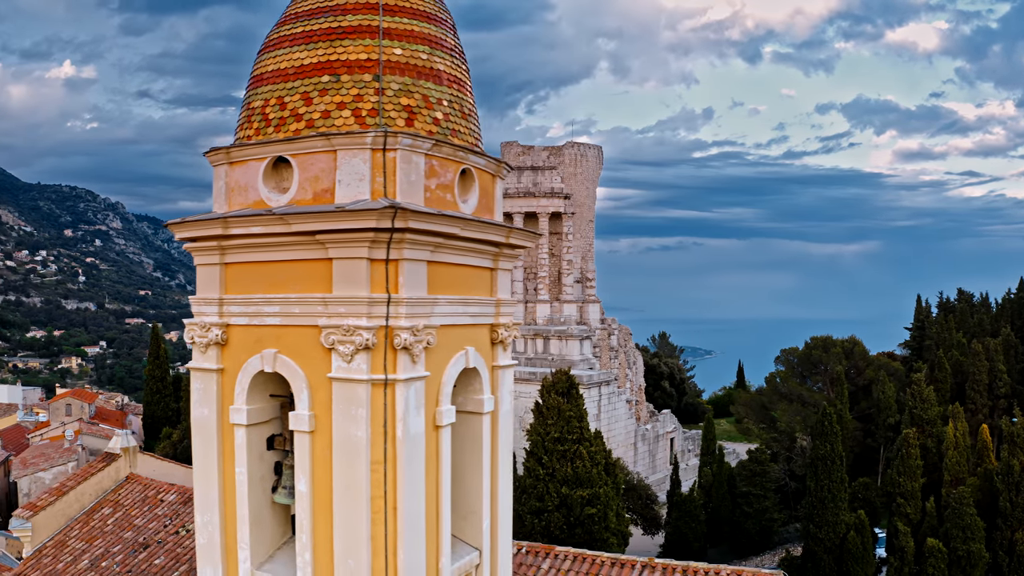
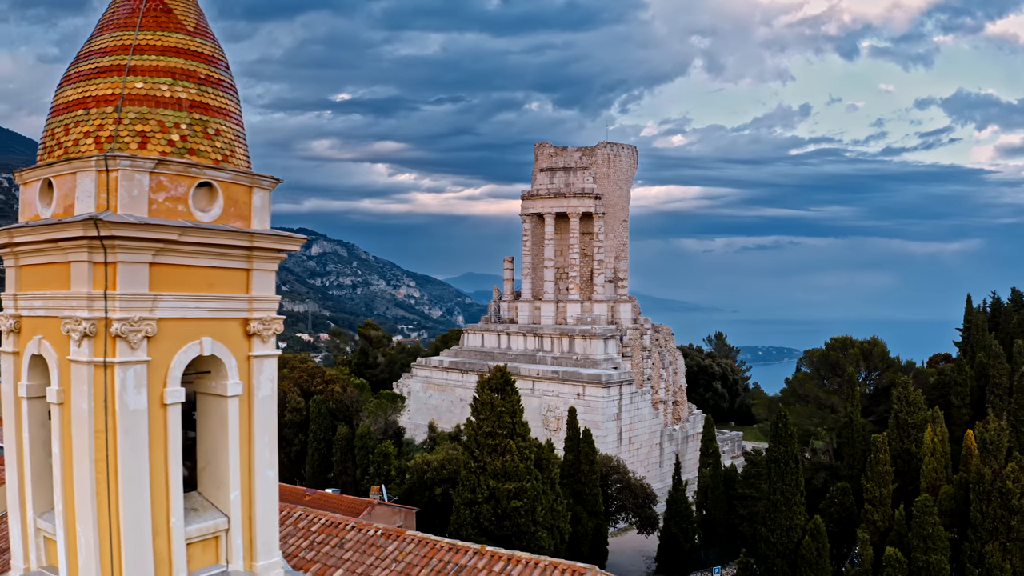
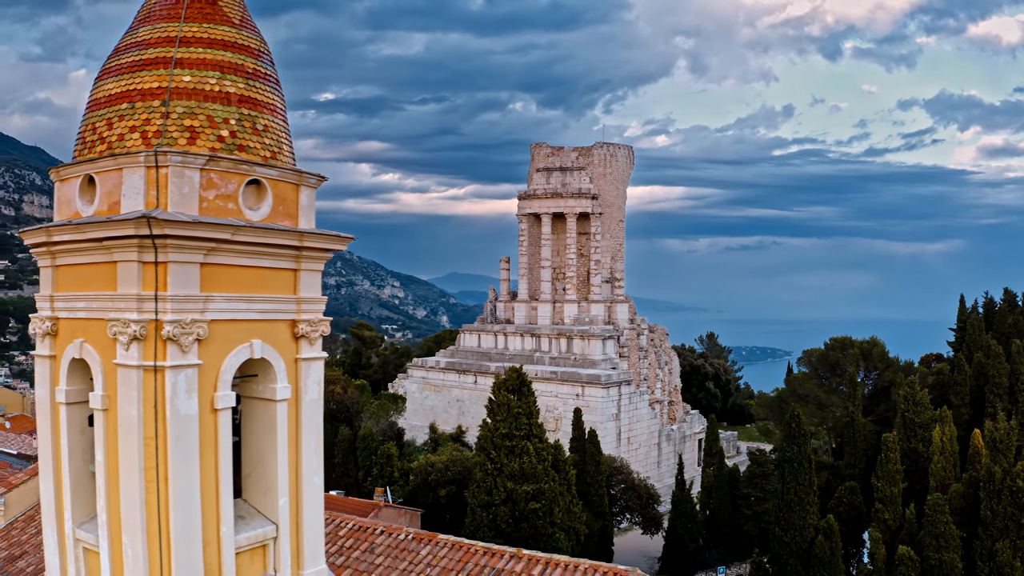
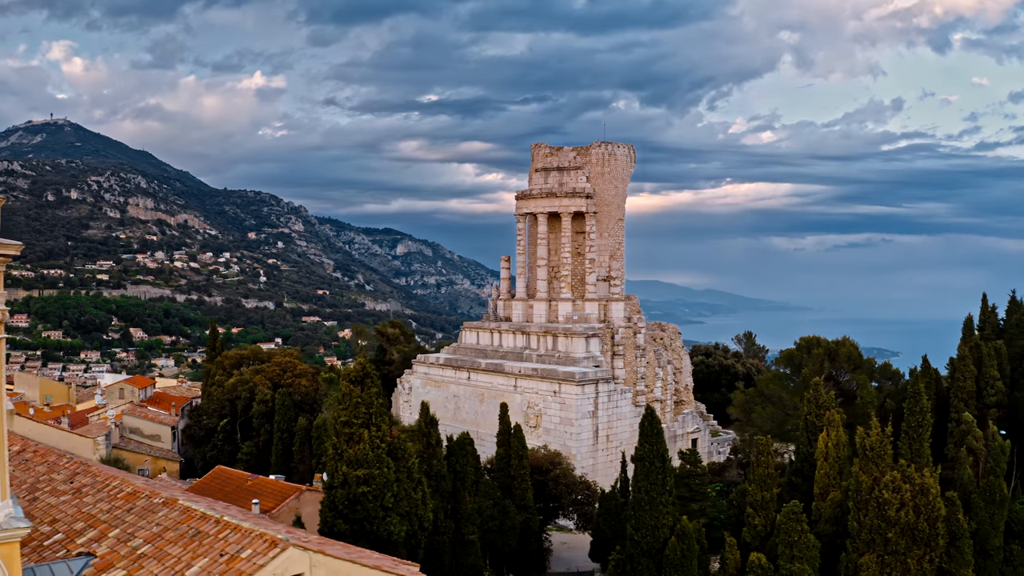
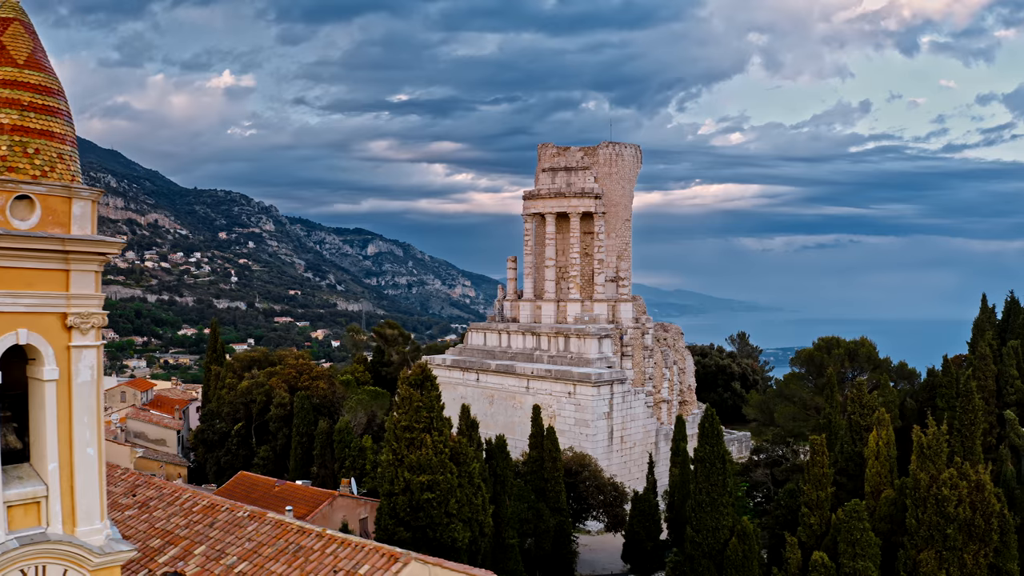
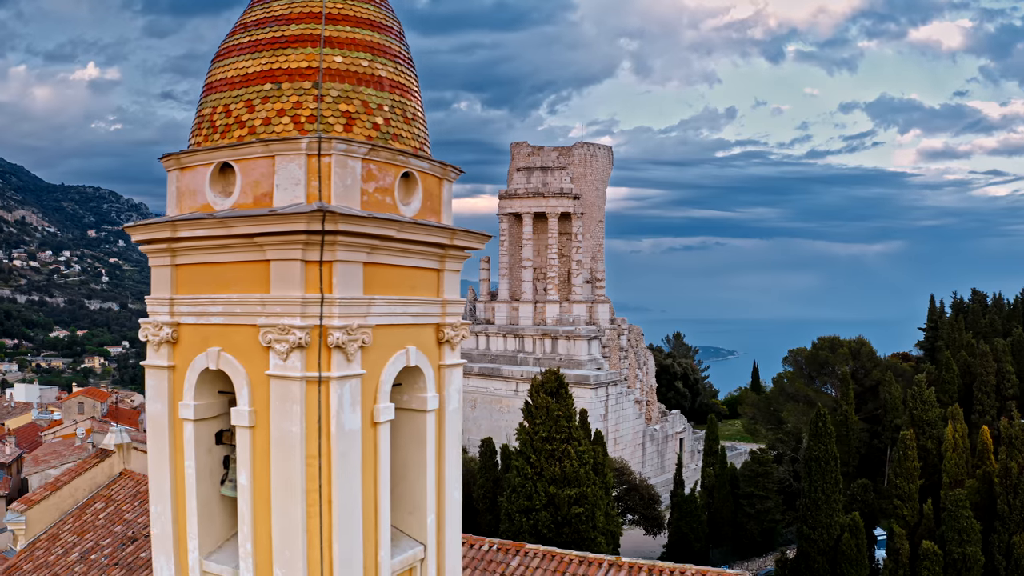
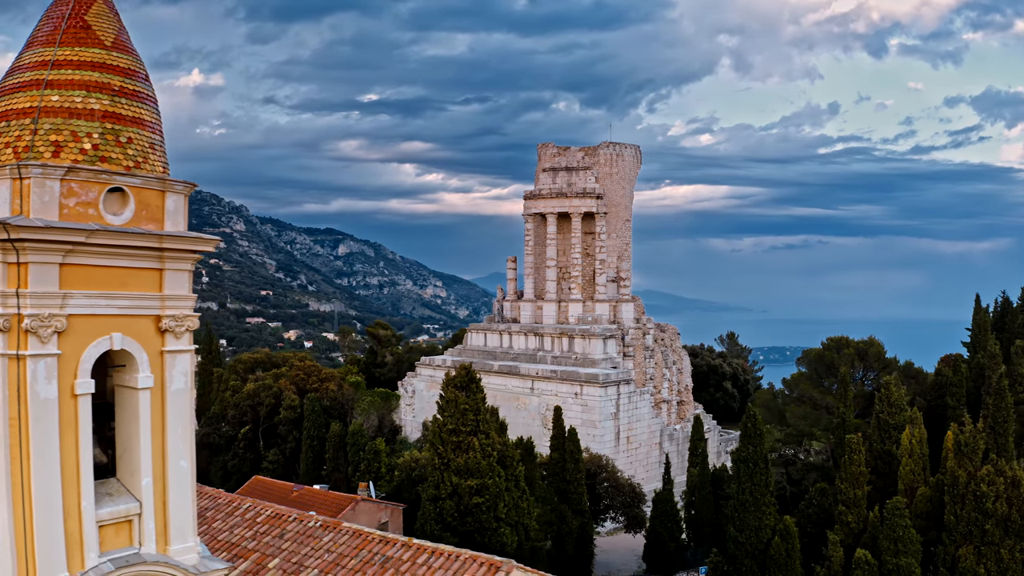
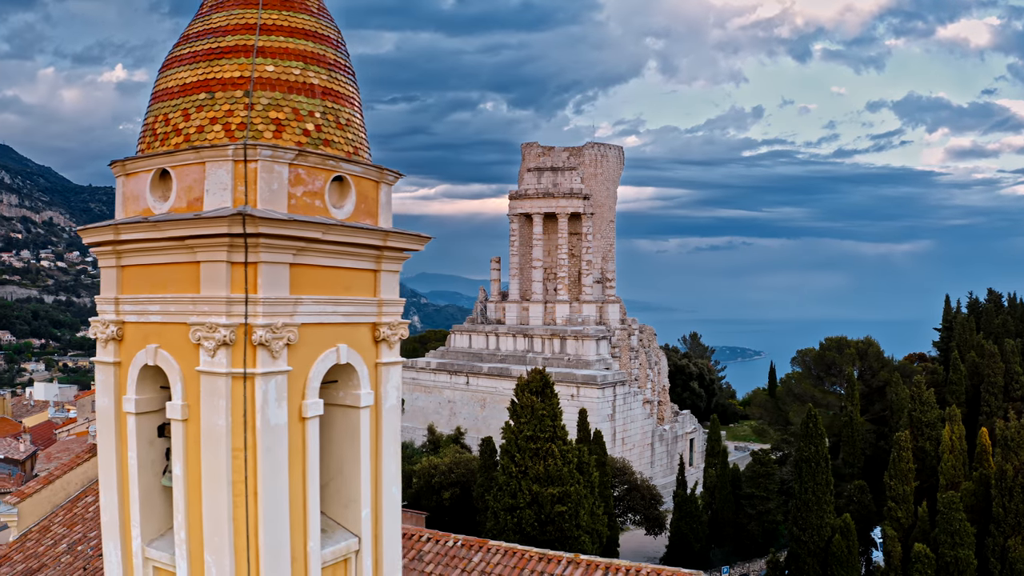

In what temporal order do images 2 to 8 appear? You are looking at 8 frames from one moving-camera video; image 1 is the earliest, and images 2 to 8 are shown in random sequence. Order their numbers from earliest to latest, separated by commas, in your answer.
6, 8, 3, 2, 7, 5, 4
